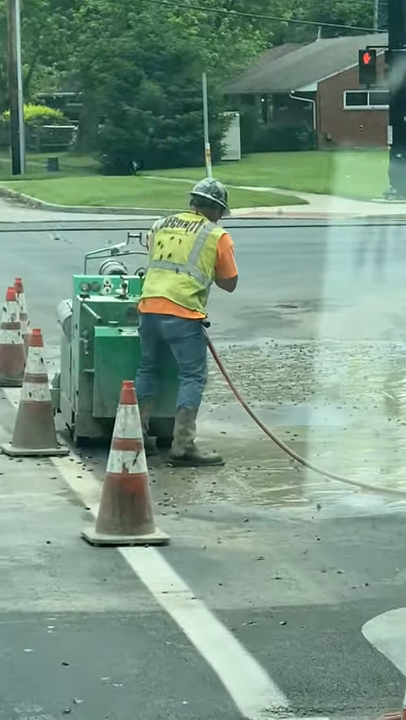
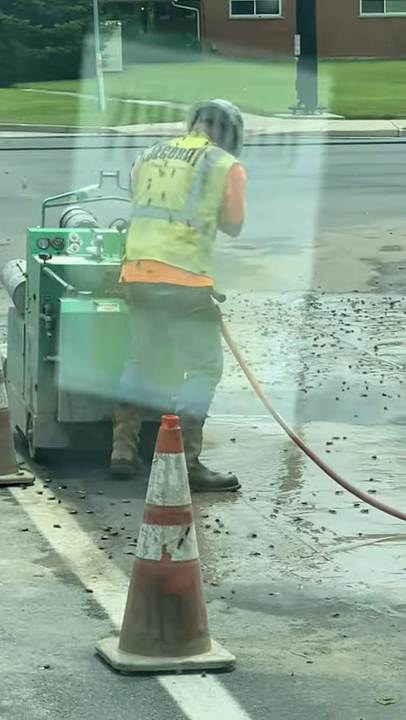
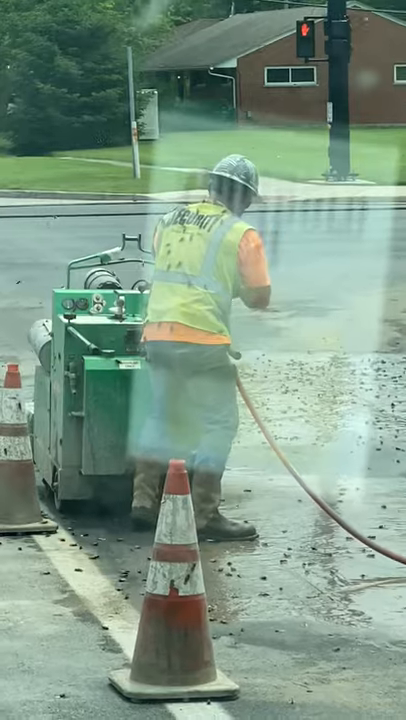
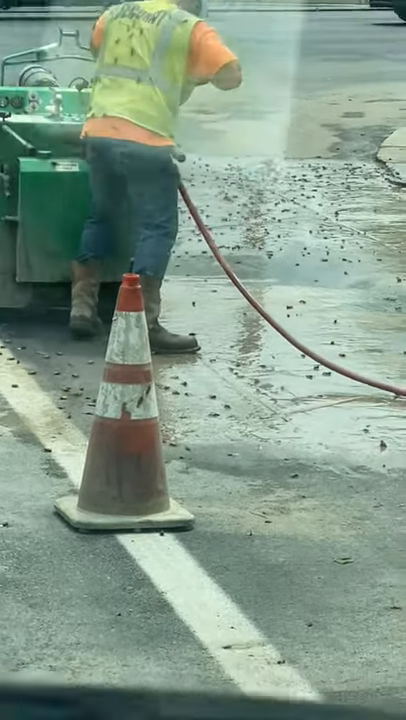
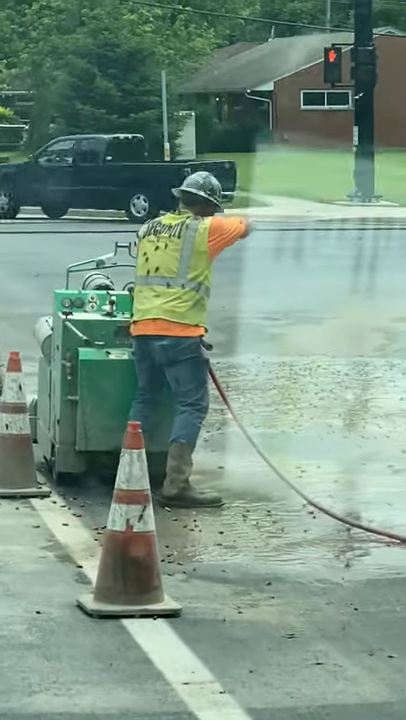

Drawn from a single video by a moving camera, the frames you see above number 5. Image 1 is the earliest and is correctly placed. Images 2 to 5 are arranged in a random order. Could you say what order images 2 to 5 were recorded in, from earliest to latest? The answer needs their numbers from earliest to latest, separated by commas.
5, 3, 2, 4
